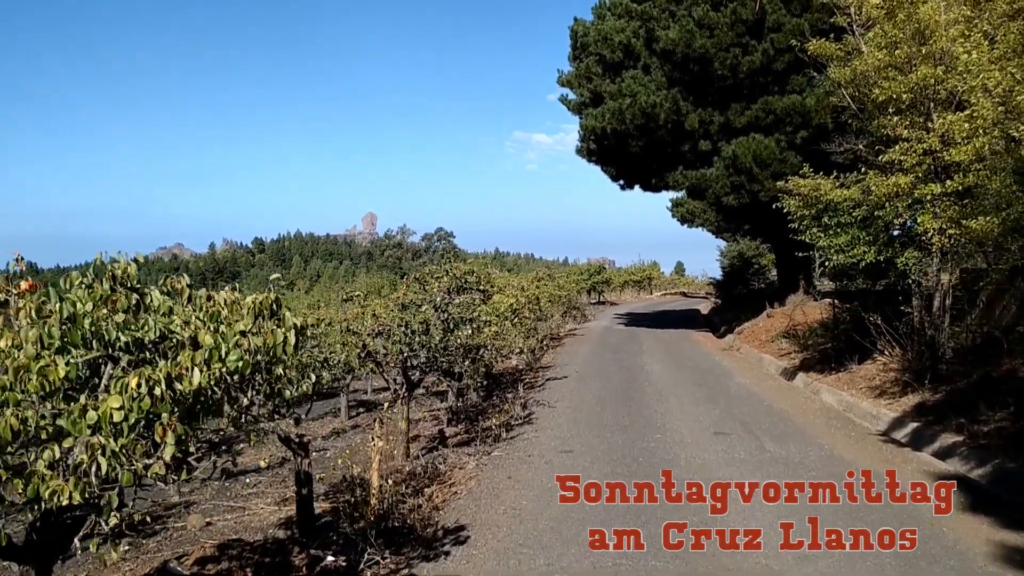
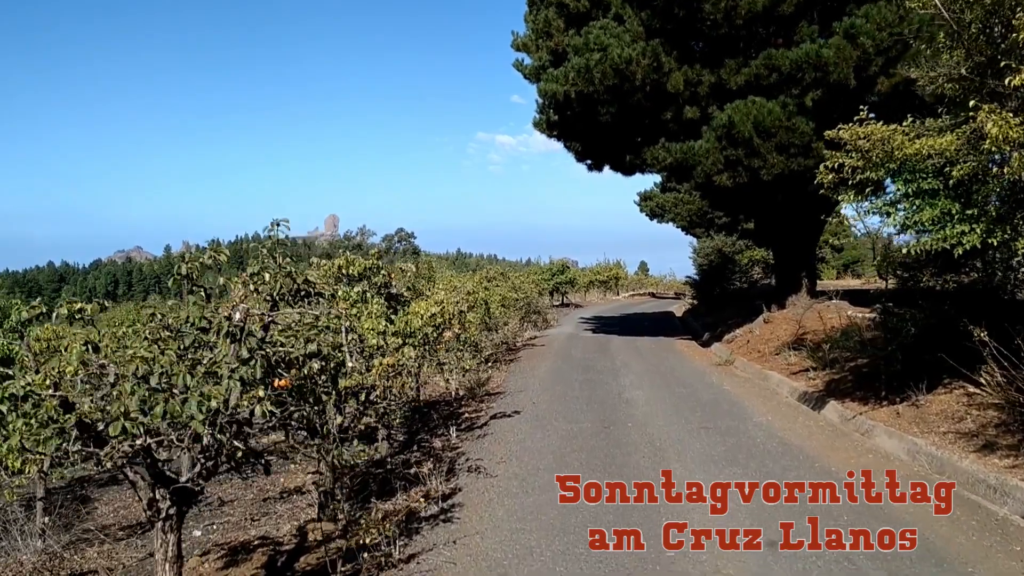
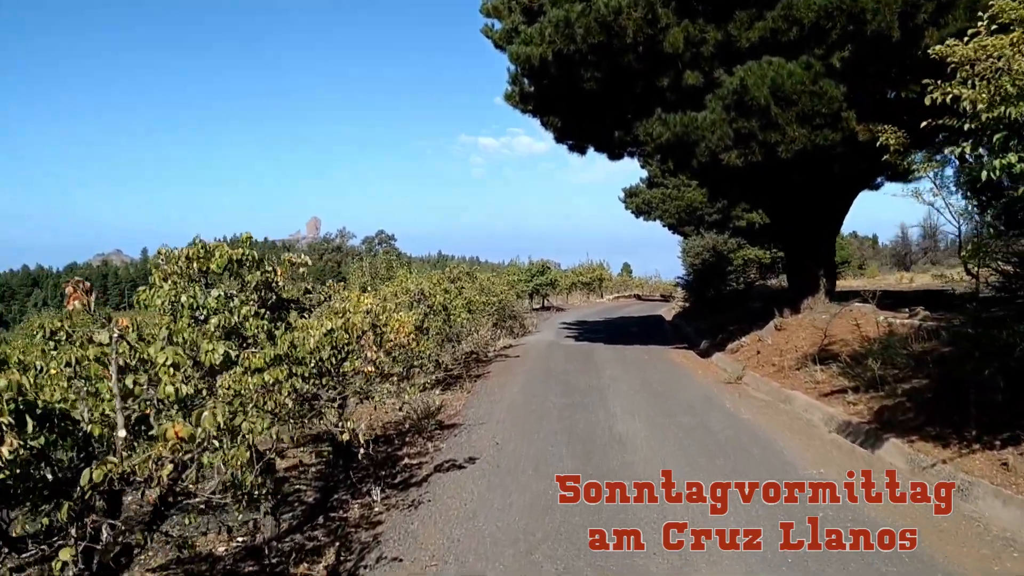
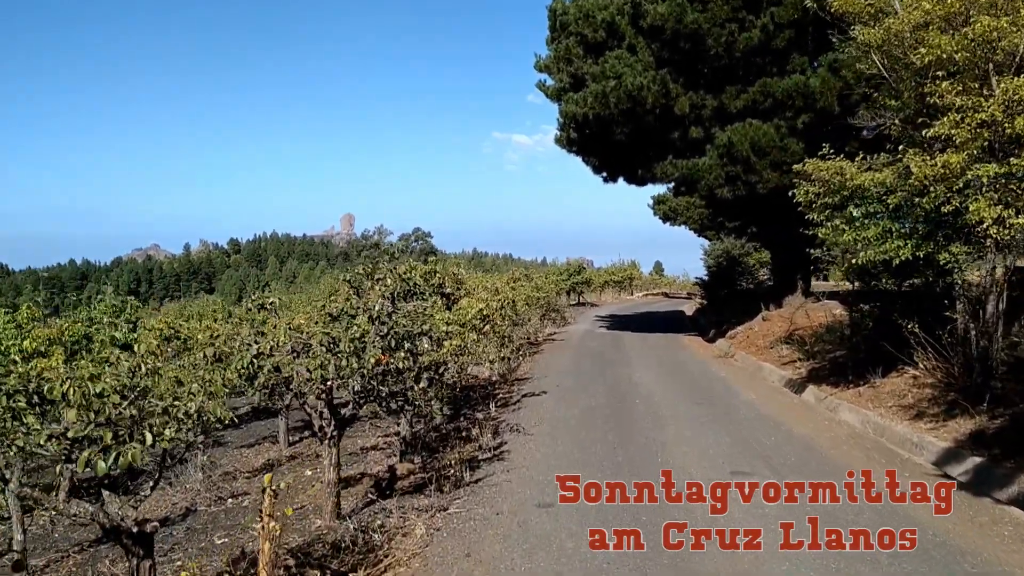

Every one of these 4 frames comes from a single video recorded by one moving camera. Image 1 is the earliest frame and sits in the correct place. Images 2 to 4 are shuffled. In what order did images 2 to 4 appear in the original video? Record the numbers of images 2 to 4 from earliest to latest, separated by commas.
4, 2, 3
